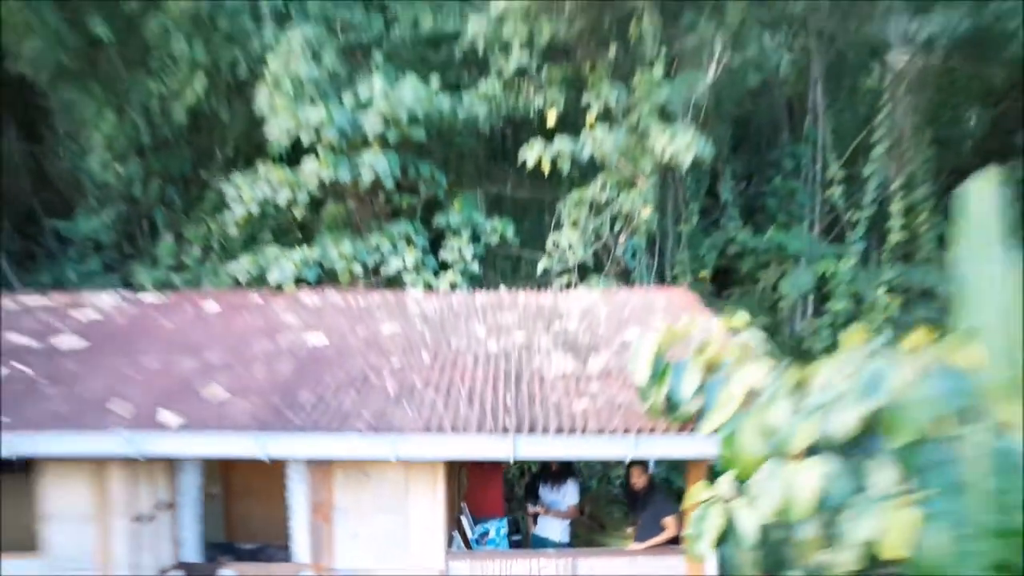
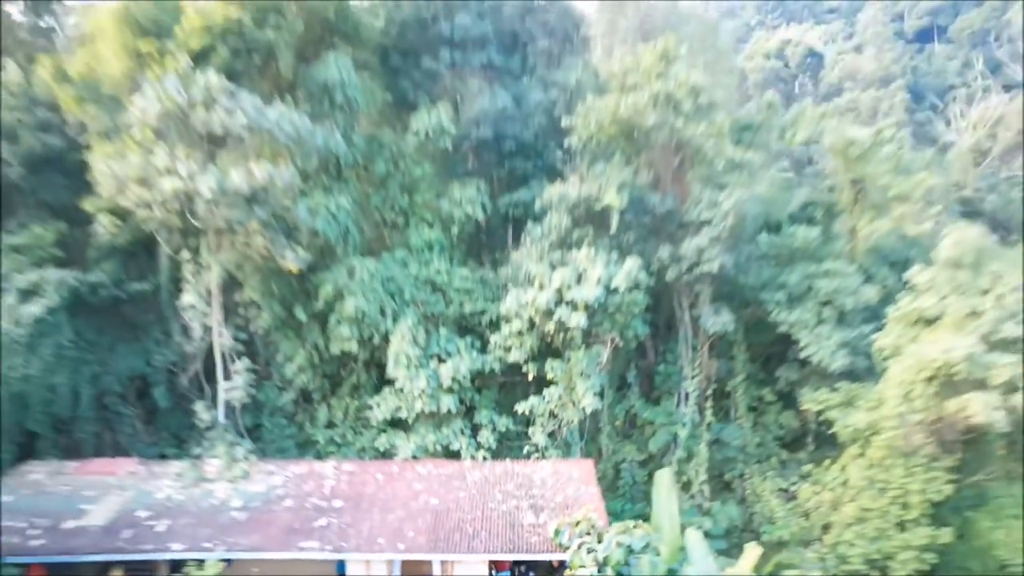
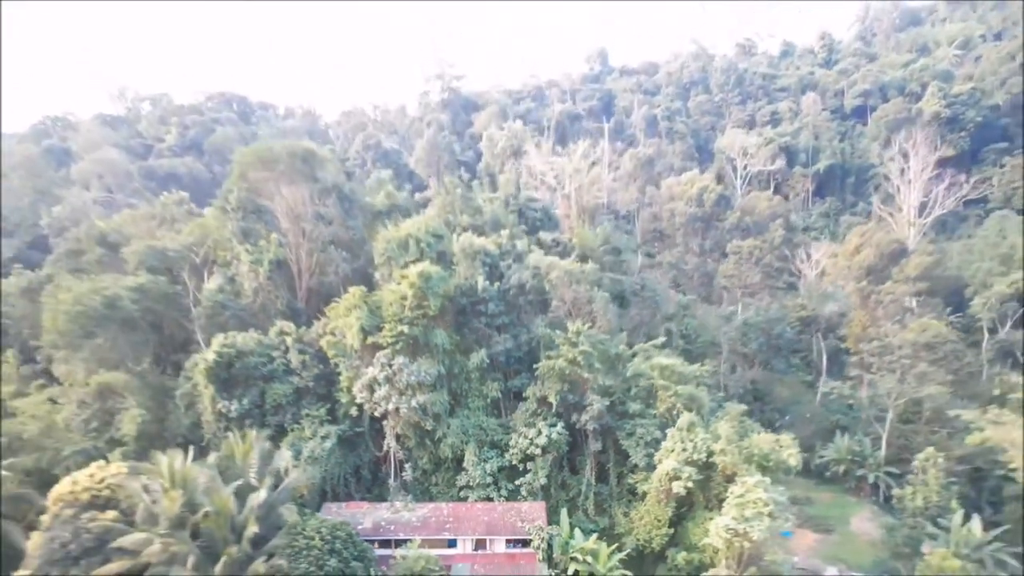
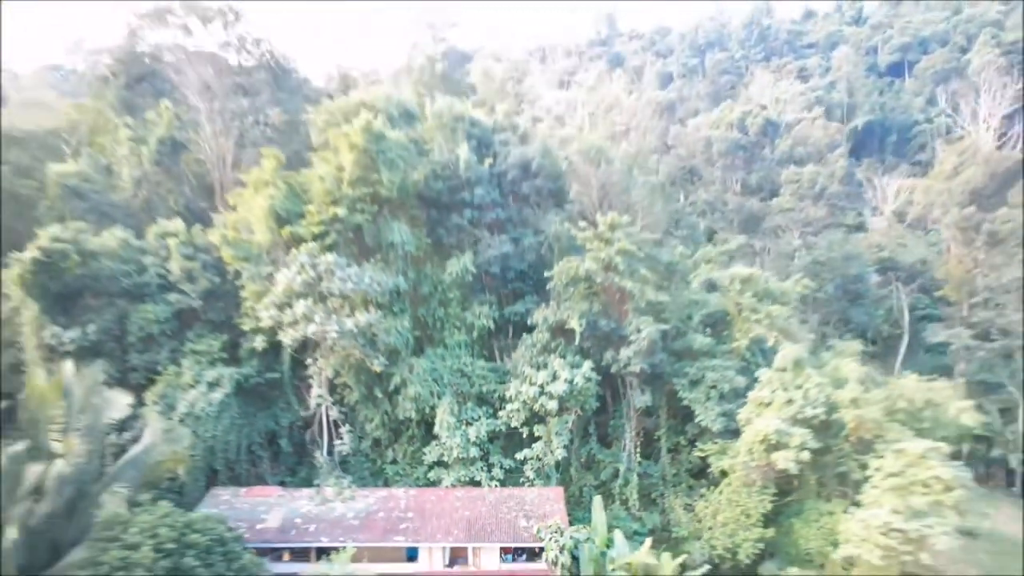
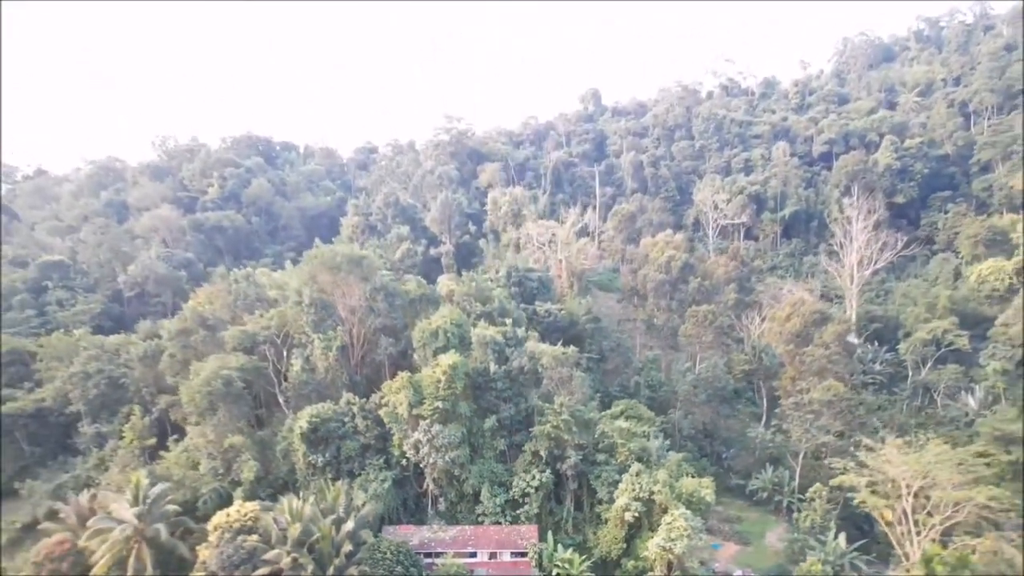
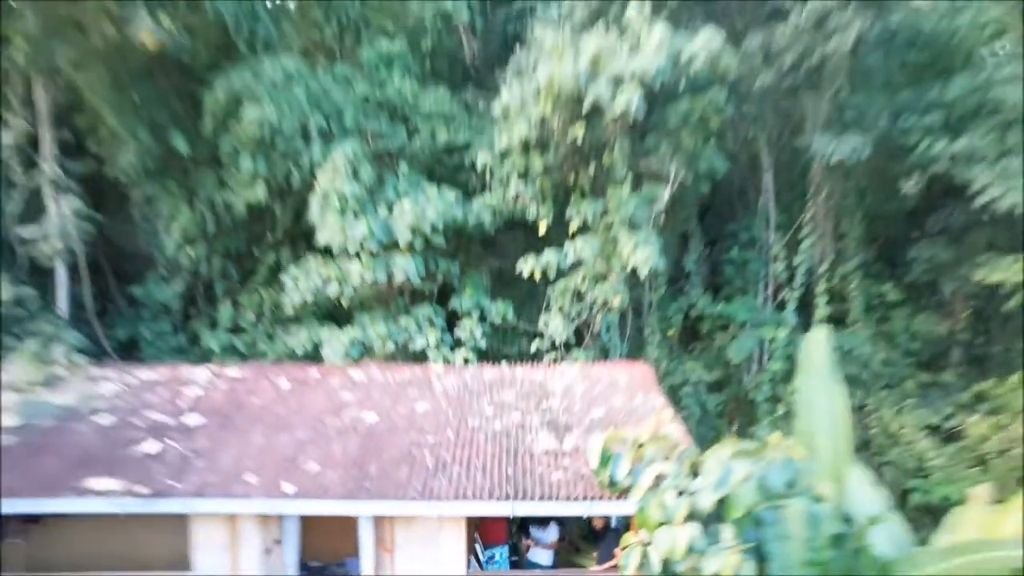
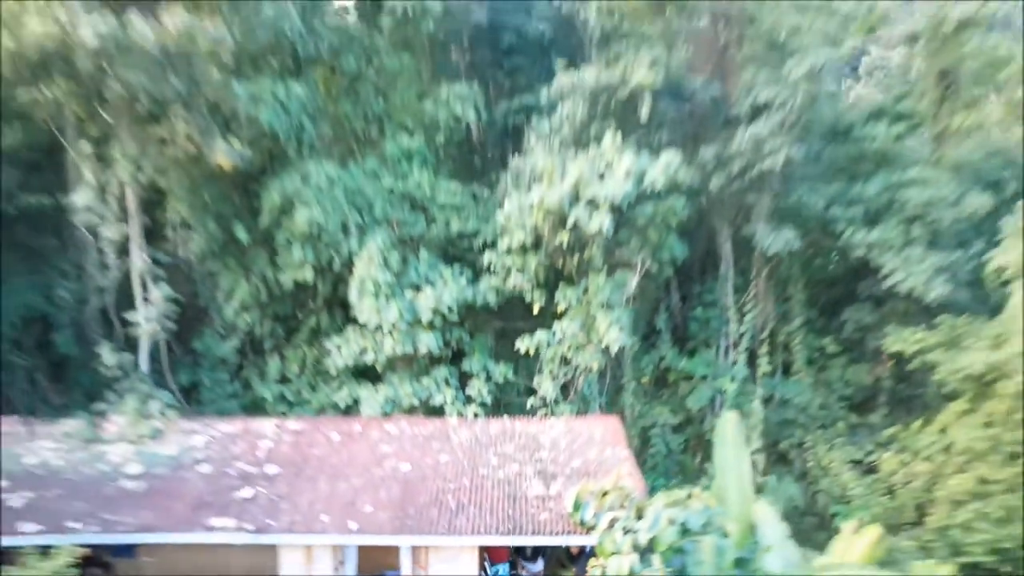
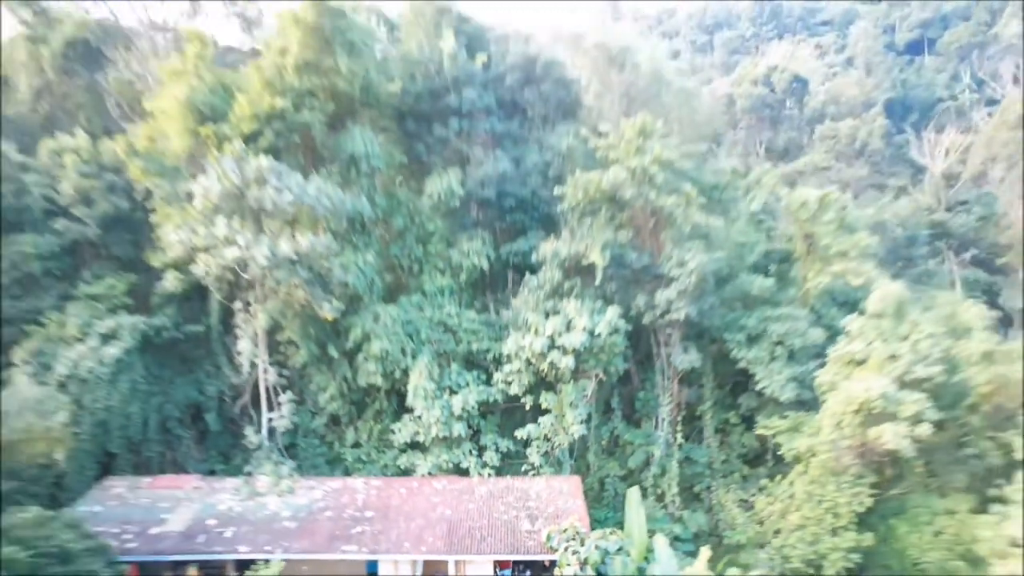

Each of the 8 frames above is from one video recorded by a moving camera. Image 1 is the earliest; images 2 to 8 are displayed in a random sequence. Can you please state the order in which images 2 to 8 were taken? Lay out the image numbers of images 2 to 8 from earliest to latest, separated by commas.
6, 7, 2, 8, 4, 3, 5
